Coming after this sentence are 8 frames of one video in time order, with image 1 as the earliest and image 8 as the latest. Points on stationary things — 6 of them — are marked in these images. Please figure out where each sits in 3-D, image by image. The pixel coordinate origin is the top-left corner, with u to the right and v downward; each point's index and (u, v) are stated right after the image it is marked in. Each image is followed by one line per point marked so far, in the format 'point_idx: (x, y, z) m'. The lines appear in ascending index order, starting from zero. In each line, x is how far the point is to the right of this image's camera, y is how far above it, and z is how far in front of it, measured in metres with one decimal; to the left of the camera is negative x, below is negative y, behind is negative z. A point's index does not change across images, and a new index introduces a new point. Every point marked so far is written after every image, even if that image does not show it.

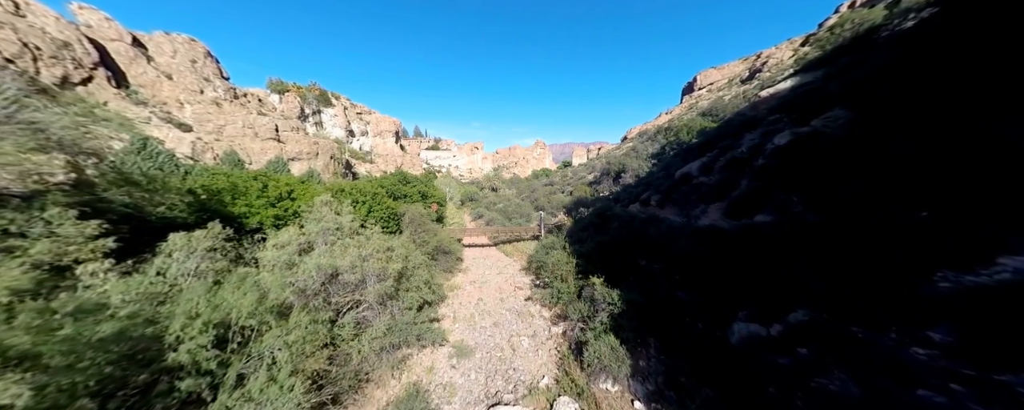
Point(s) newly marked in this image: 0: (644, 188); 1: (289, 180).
0: (+9.6, +1.3, +19.8) m
1: (-12.6, +1.5, +15.4) m
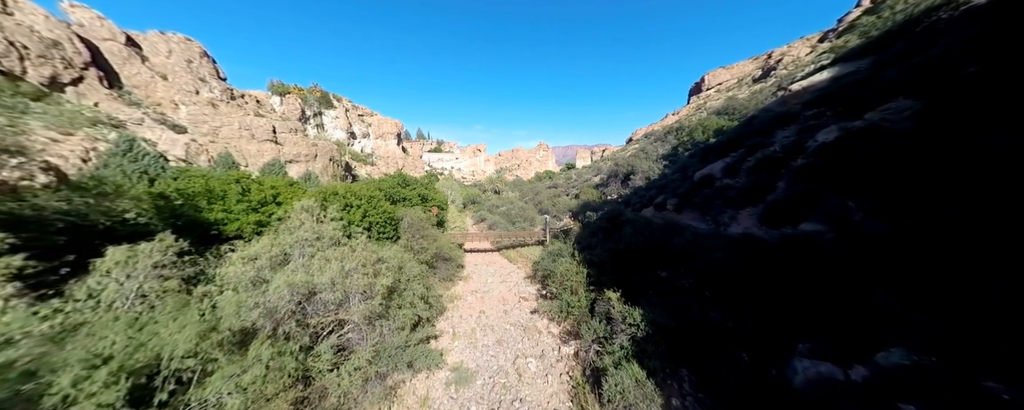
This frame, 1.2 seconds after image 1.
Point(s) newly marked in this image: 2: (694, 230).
0: (+9.9, +1.0, +18.6) m
1: (-12.4, +1.3, +14.4) m
2: (+7.6, -1.0, +11.5) m
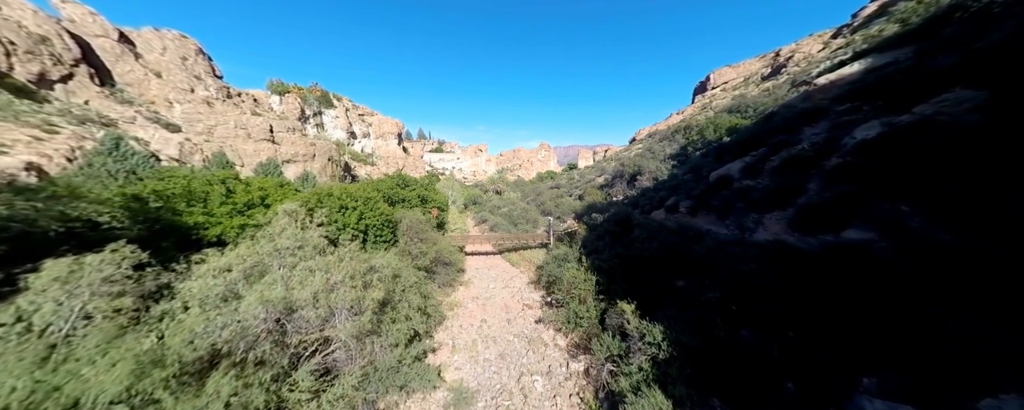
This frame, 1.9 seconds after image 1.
0: (+10.1, +0.9, +17.7) m
1: (-12.2, +1.1, +13.6) m
2: (+7.8, -1.1, +10.6) m
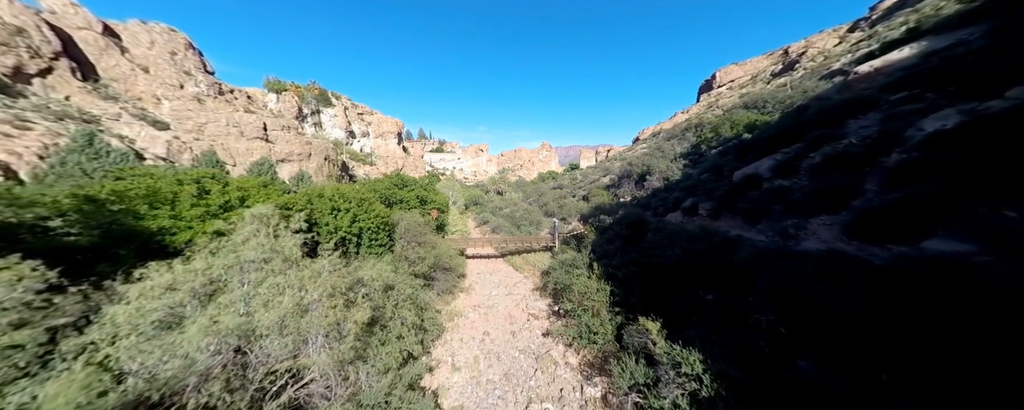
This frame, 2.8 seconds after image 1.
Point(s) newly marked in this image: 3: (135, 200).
0: (+10.3, +0.8, +16.5) m
1: (-11.9, +1.1, +12.5) m
2: (+8.0, -1.2, +9.4) m
3: (-11.3, +0.1, +8.2) m
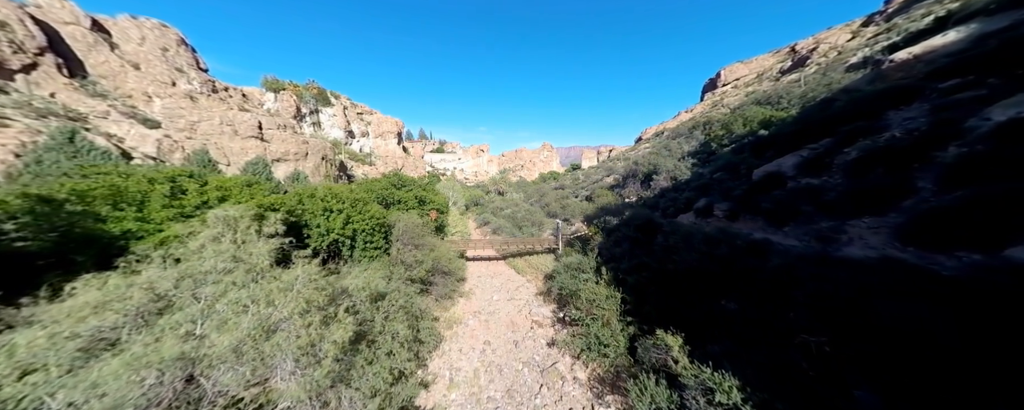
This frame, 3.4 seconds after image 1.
0: (+10.5, +0.7, +15.6) m
1: (-11.8, +1.0, +11.6) m
2: (+8.1, -1.2, +8.5) m
3: (-11.2, +0.1, +7.4) m
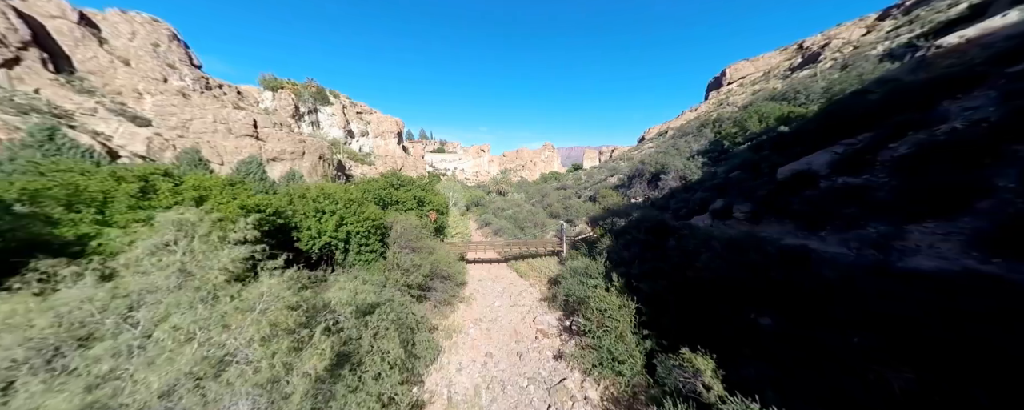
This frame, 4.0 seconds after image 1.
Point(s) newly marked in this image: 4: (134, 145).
0: (+10.6, +0.7, +14.7) m
1: (-11.7, +1.0, +10.8) m
2: (+8.2, -1.3, +7.6) m
3: (-11.1, +0.1, +6.6) m
4: (-26.1, +4.2, +18.8) m
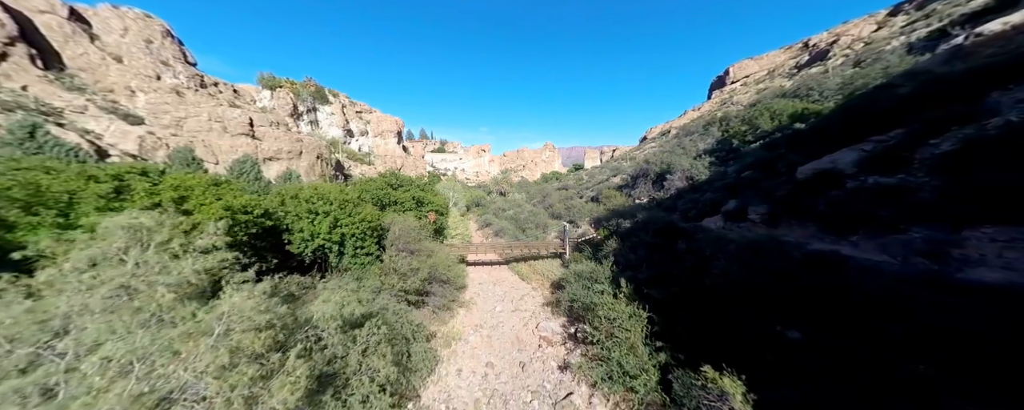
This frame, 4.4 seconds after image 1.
0: (+10.7, +0.6, +14.1) m
1: (-11.6, +1.0, +10.2) m
2: (+8.3, -1.3, +7.0) m
3: (-11.0, 0.0, +6.0) m
4: (-26.0, +4.1, +18.2) m
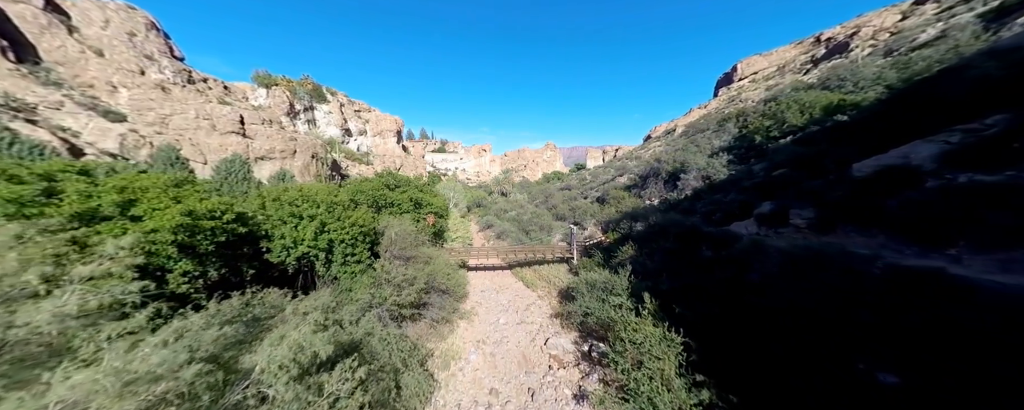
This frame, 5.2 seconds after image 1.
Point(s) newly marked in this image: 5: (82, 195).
0: (+11.0, +0.5, +12.7) m
1: (-11.3, +0.8, +8.9) m
2: (+8.6, -1.4, +5.6) m
3: (-10.8, -0.1, +4.6) m
4: (-25.8, +4.0, +17.0) m
5: (-10.6, +0.3, +6.9) m
